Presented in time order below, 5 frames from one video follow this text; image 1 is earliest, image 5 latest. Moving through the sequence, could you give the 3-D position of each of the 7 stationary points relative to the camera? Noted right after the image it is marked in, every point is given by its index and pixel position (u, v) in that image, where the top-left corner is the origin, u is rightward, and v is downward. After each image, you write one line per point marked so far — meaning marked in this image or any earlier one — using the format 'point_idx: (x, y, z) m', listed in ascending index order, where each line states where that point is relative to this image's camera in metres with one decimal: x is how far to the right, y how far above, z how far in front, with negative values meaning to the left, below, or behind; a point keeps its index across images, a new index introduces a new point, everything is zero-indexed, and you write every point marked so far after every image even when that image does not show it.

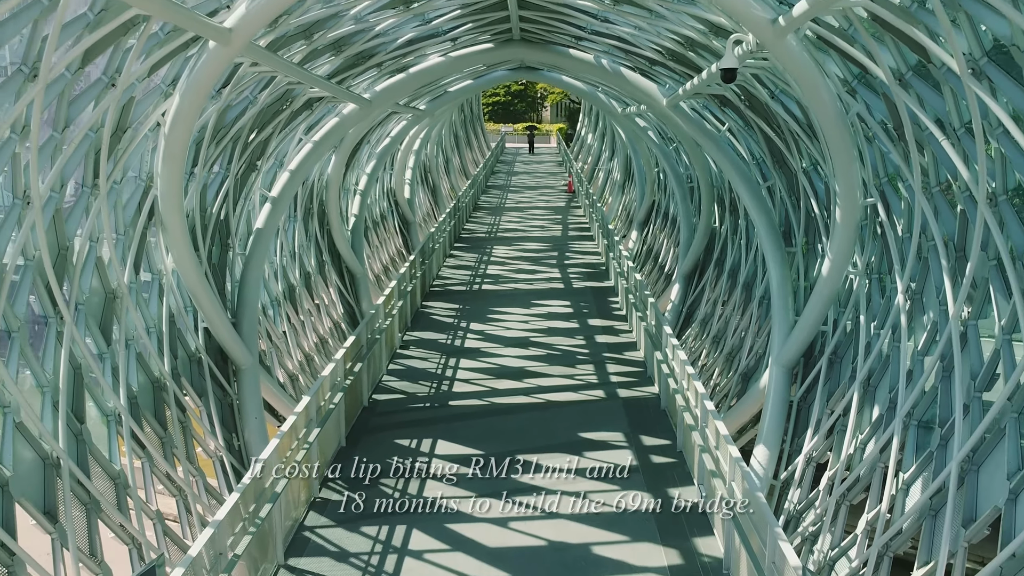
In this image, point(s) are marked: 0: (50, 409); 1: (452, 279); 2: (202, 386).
0: (-4.2, -1.1, +7.6) m
1: (-1.3, +0.2, +19.1) m
2: (-3.8, -1.2, +10.3) m
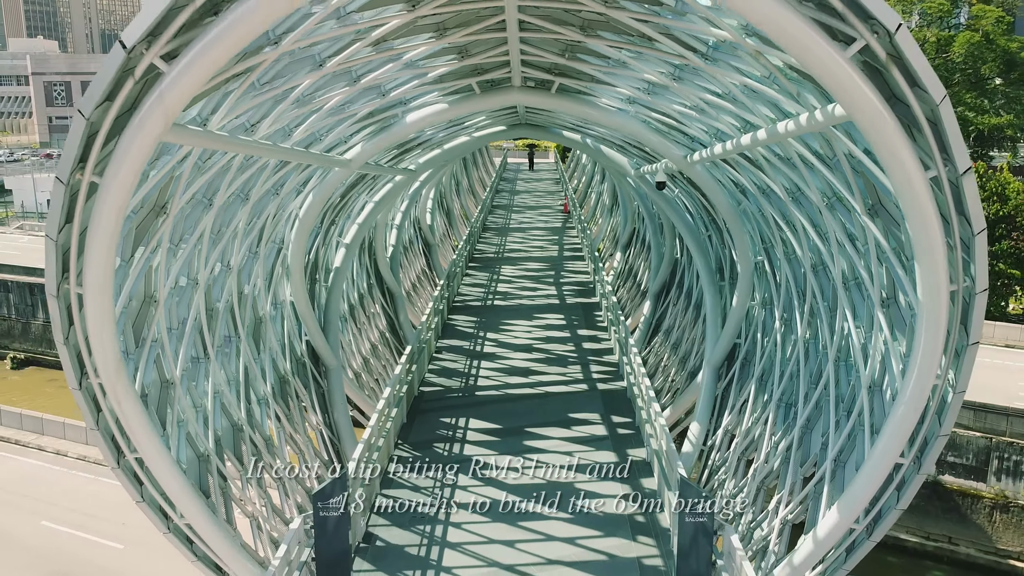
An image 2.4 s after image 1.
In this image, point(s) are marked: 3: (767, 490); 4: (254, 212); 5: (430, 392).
0: (-4.0, -1.5, +12.1) m
1: (-1.2, -0.2, +23.6) m
2: (-3.6, -1.7, +14.8) m
3: (+3.7, -3.0, +12.1) m
4: (-3.6, +1.1, +11.7) m
5: (-1.6, -2.0, +16.2) m
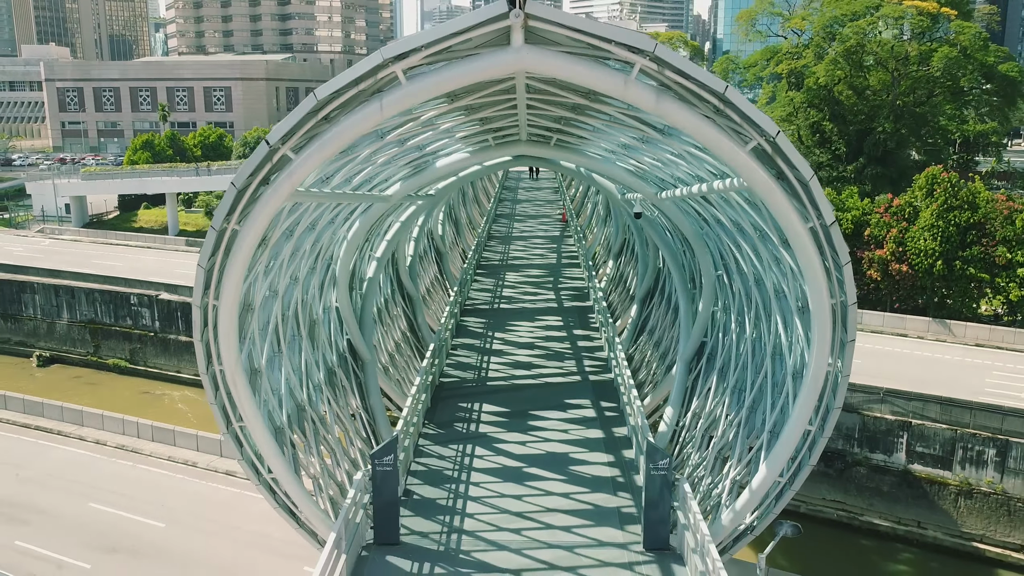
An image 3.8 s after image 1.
0: (-3.9, -1.7, +15.2) m
1: (-1.1, -0.4, +26.7) m
2: (-3.5, -1.8, +17.9) m
3: (+3.8, -3.1, +15.2) m
4: (-3.5, +0.9, +14.8) m
5: (-1.4, -2.2, +19.3) m
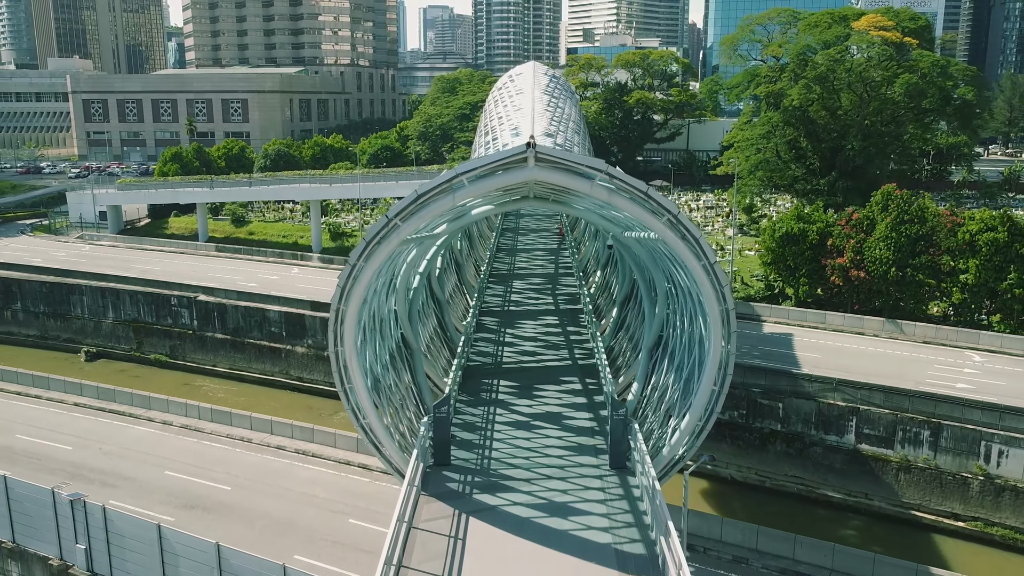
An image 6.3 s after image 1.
0: (-3.6, -1.9, +21.9) m
1: (-0.8, -0.6, +33.4) m
2: (-3.2, -2.1, +24.6) m
3: (+4.1, -3.4, +22.0) m
4: (-3.2, +0.7, +21.5) m
5: (-1.2, -2.4, +26.0) m
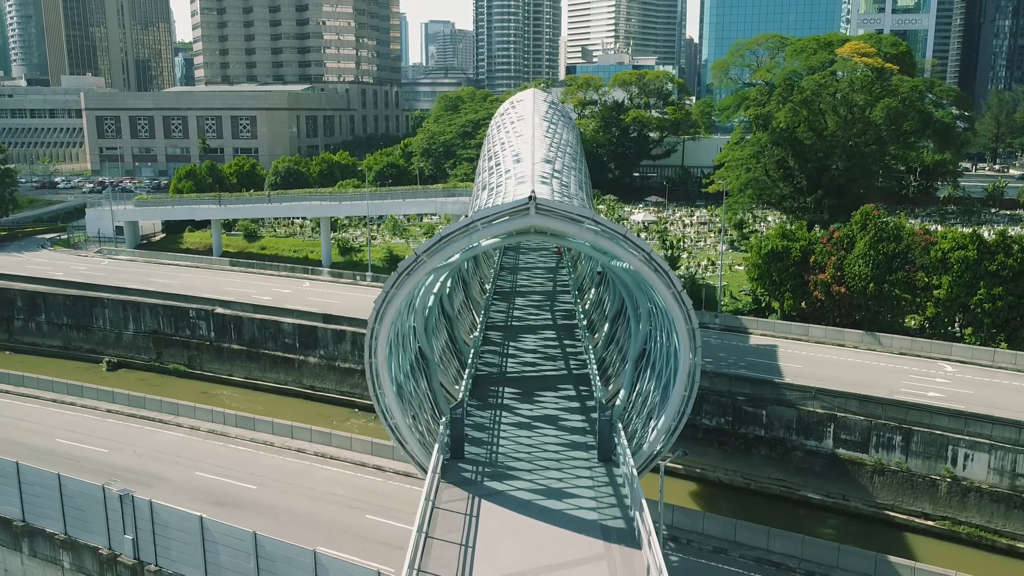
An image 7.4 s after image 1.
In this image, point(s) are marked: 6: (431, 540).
0: (-3.5, -2.5, +25.5) m
1: (-0.7, -1.4, +37.1) m
2: (-3.1, -2.7, +28.2) m
3: (+4.2, -4.0, +25.6) m
4: (-3.1, +0.1, +25.2) m
5: (-1.1, -3.1, +29.6) m
6: (-1.9, -5.8, +19.2) m
